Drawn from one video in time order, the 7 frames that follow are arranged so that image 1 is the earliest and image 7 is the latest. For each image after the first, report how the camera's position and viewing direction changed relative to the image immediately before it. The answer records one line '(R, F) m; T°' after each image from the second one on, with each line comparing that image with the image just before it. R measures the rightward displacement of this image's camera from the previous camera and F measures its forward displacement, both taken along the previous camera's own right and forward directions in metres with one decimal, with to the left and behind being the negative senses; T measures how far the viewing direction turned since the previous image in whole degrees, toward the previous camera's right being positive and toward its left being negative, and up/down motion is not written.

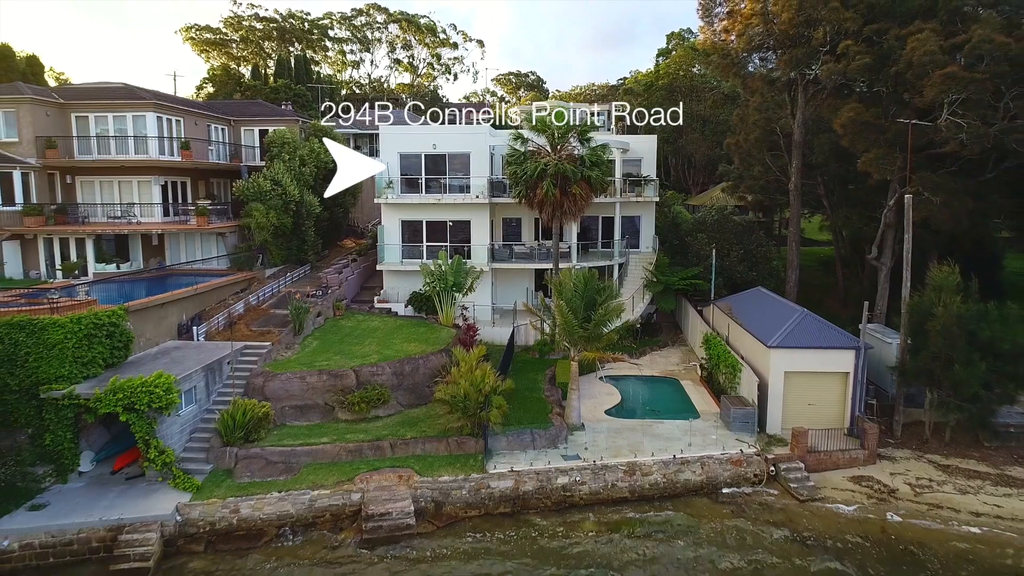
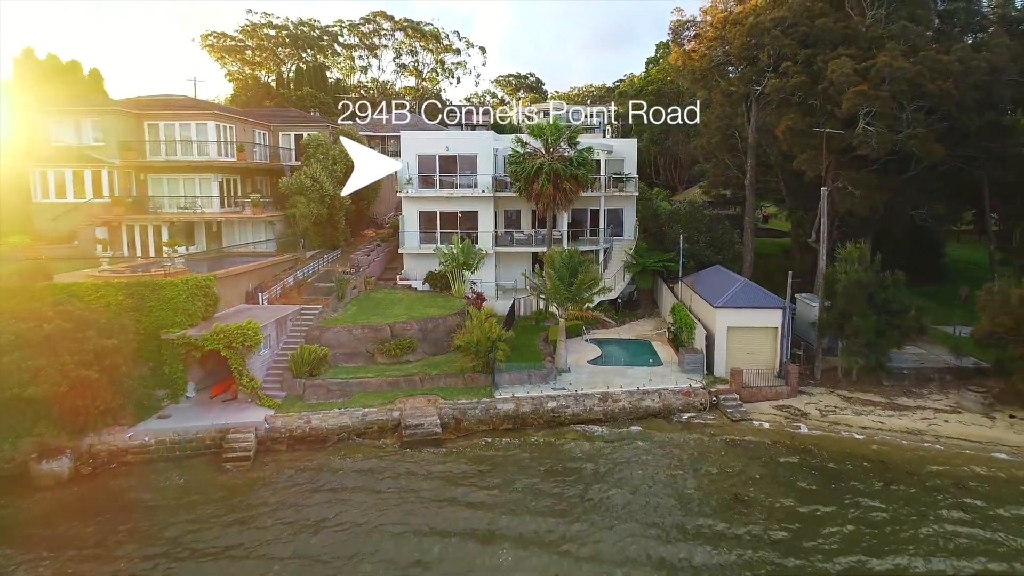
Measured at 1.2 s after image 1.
(-0.1, -5.3) m; 0°
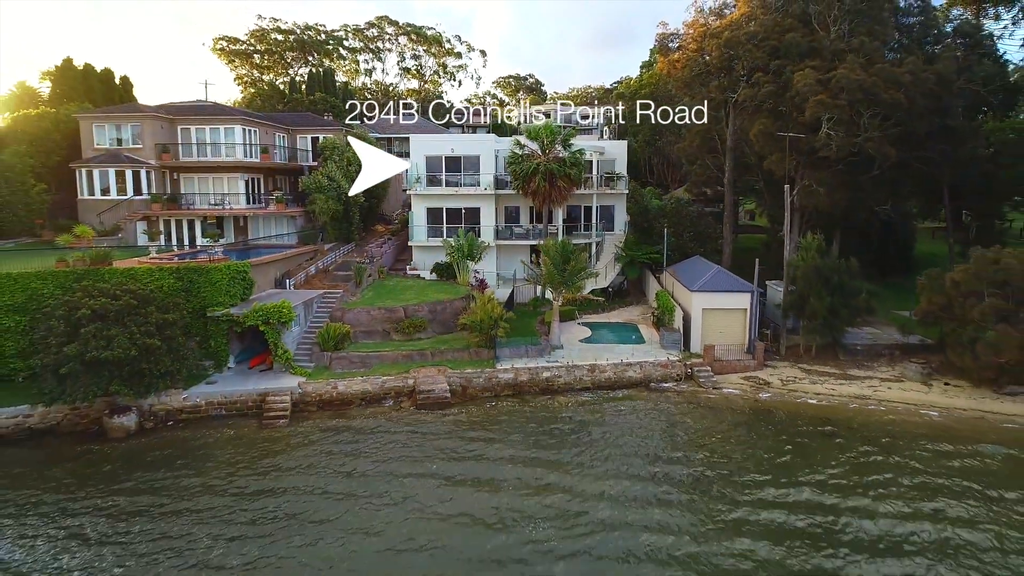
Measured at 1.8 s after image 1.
(0.0, -3.2) m; 0°
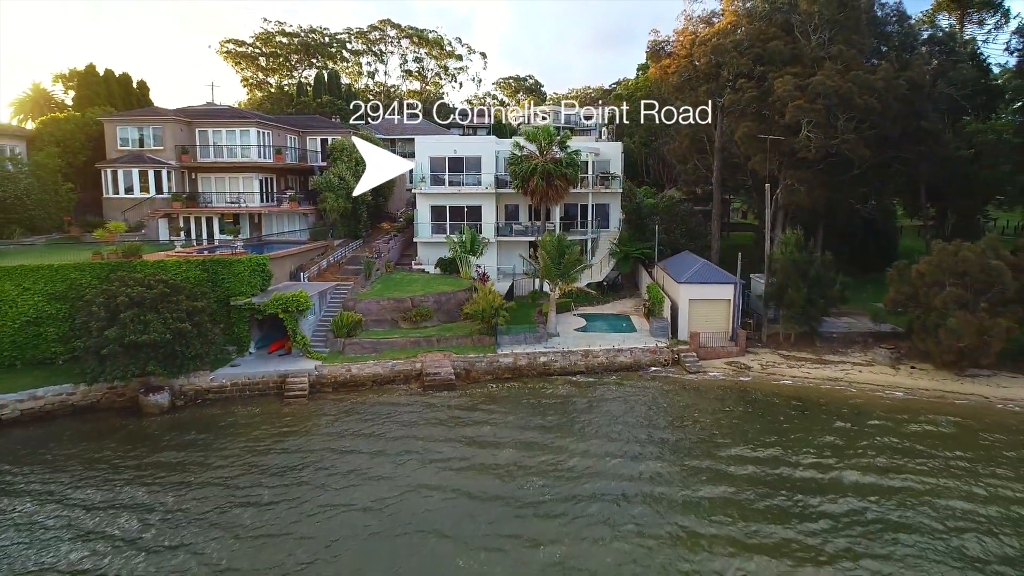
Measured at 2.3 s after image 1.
(0.0, -2.1) m; 0°
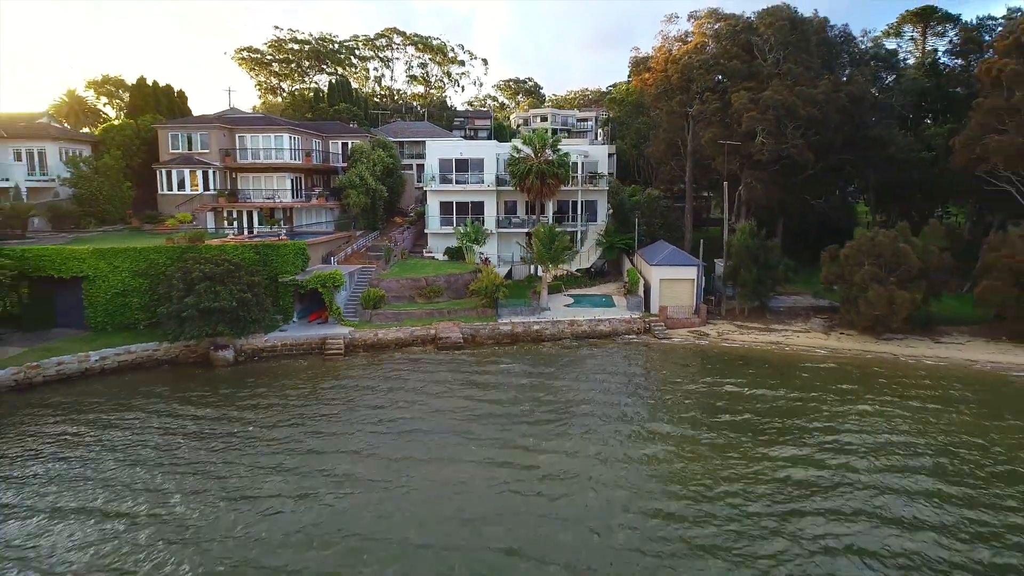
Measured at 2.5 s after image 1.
(+0.1, -5.6) m; 0°
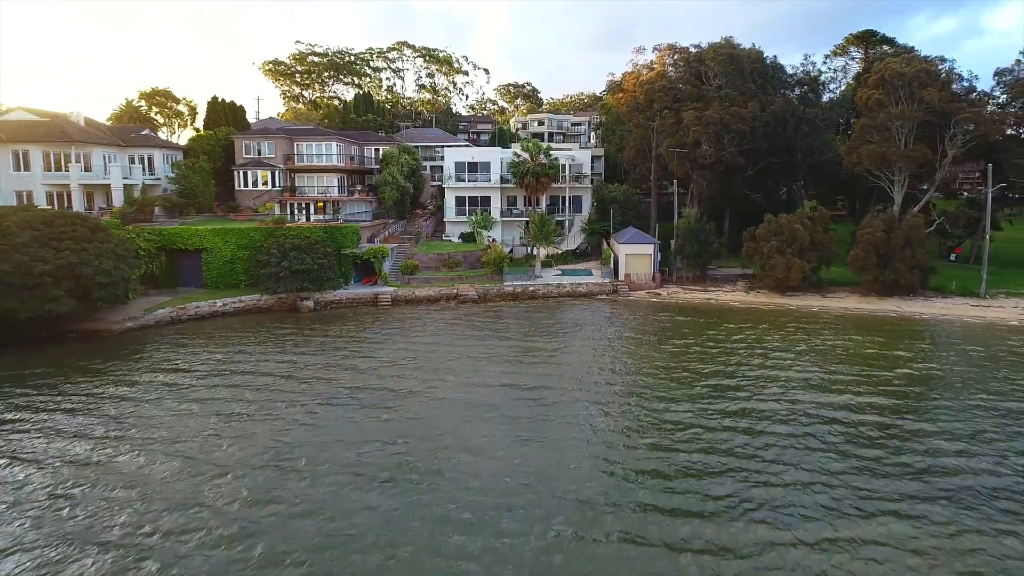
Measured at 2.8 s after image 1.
(-0.2, -11.2) m; 0°
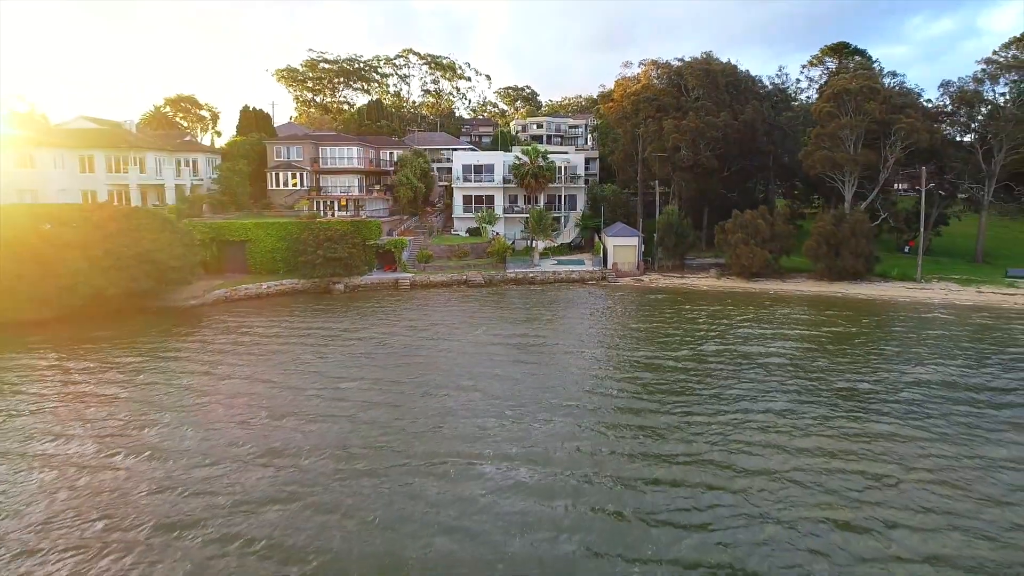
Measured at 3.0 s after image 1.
(-0.2, -6.6) m; 0°
